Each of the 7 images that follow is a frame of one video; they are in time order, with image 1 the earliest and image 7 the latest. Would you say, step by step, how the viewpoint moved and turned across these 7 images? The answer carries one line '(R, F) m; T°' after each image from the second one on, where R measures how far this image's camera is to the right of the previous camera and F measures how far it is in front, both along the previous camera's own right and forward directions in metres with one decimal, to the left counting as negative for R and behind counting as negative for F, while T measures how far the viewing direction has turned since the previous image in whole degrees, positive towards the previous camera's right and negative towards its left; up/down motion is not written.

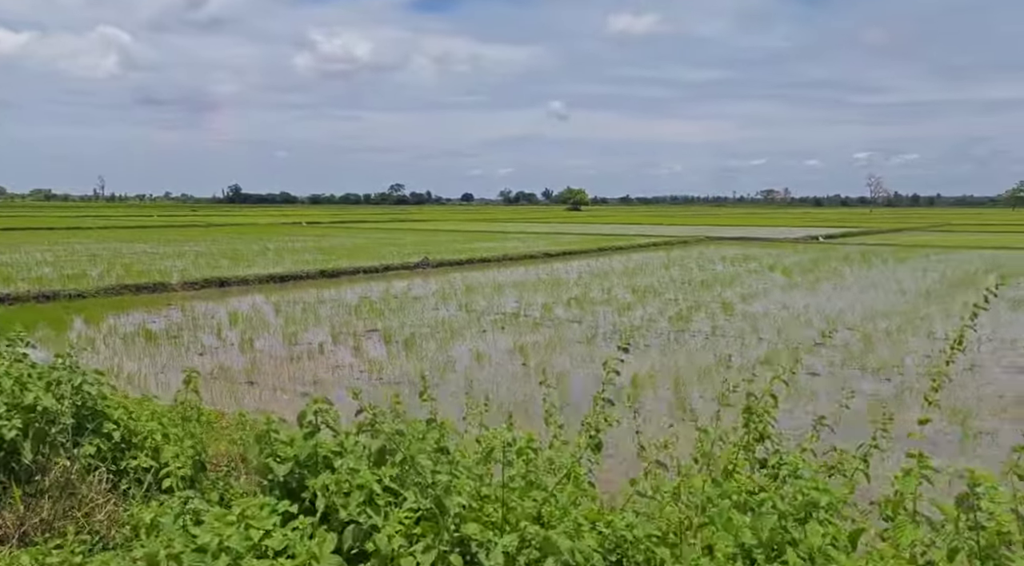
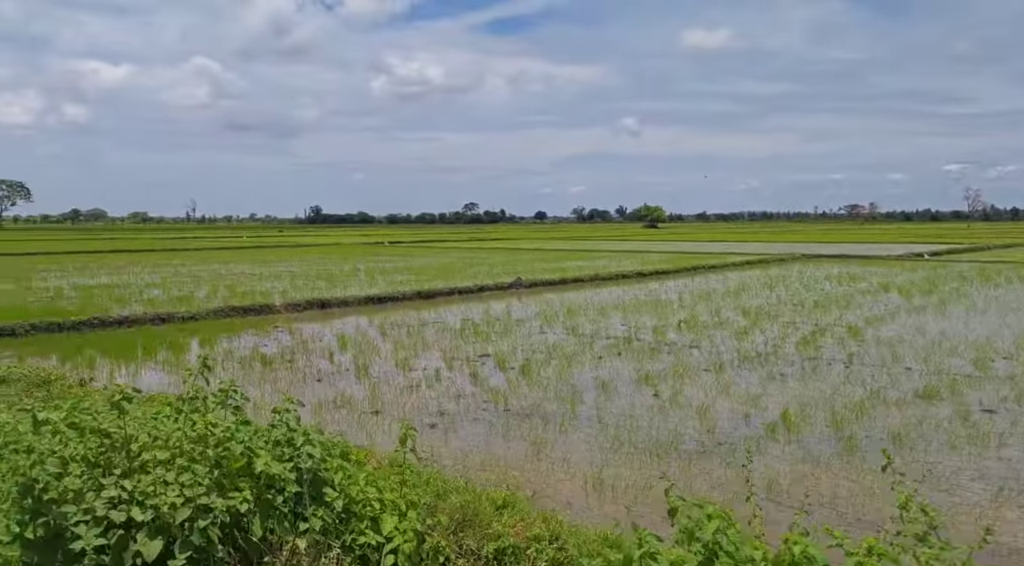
(-0.6, +0.3) m; -5°
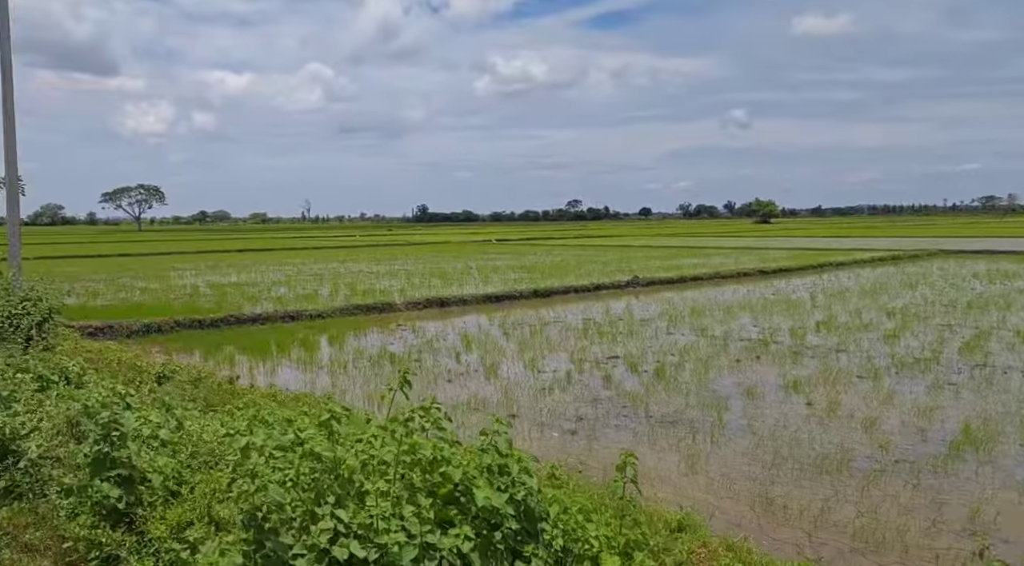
(-0.4, +0.4) m; -7°
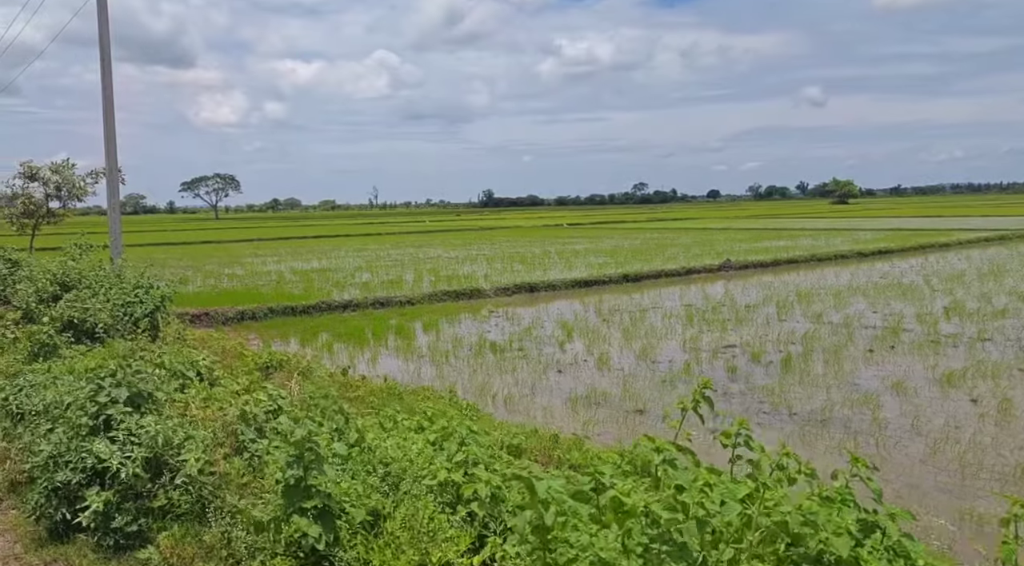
(-0.6, +0.6) m; -4°
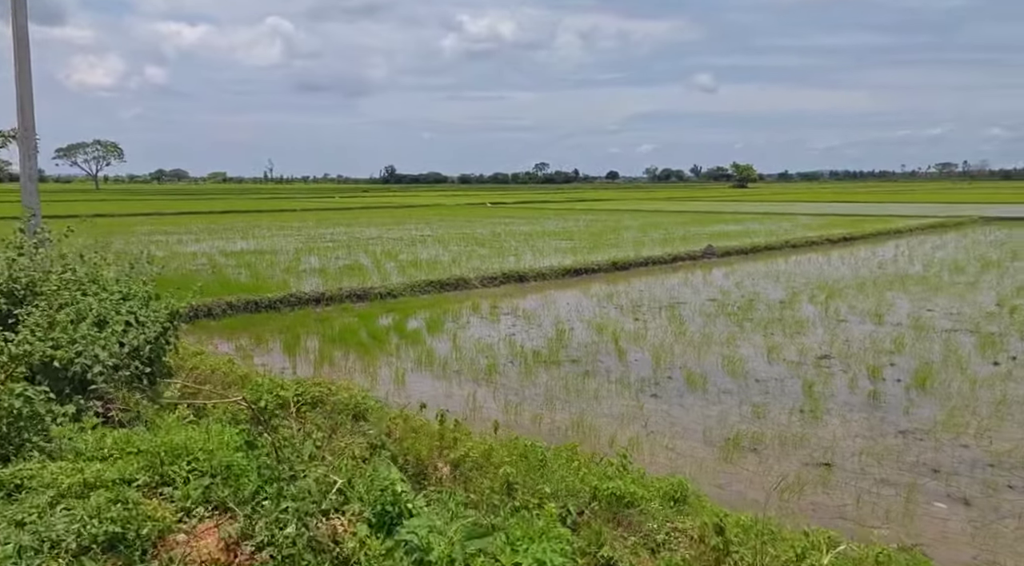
(-1.7, +2.3) m; +6°
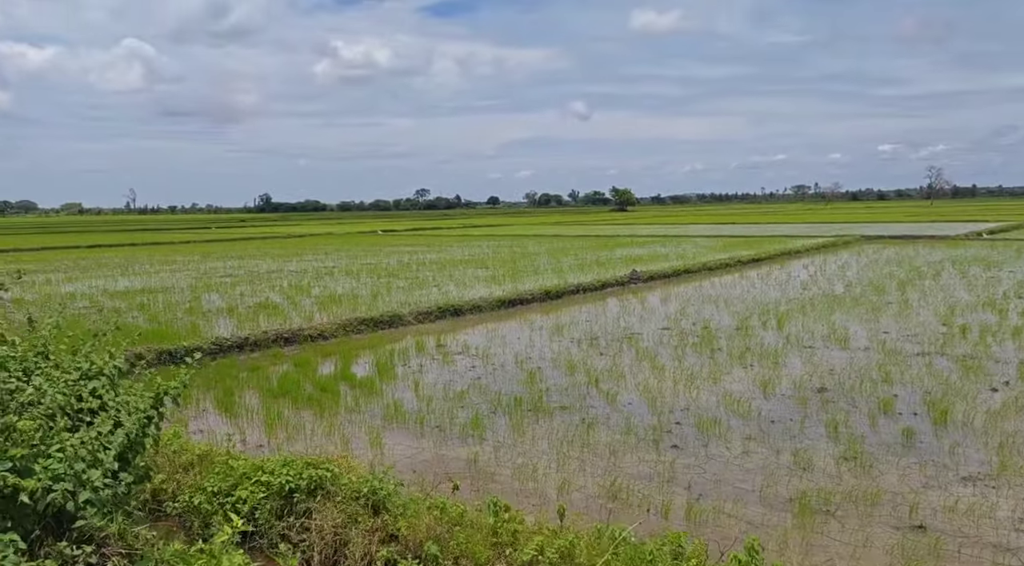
(-1.0, +1.1) m; +8°
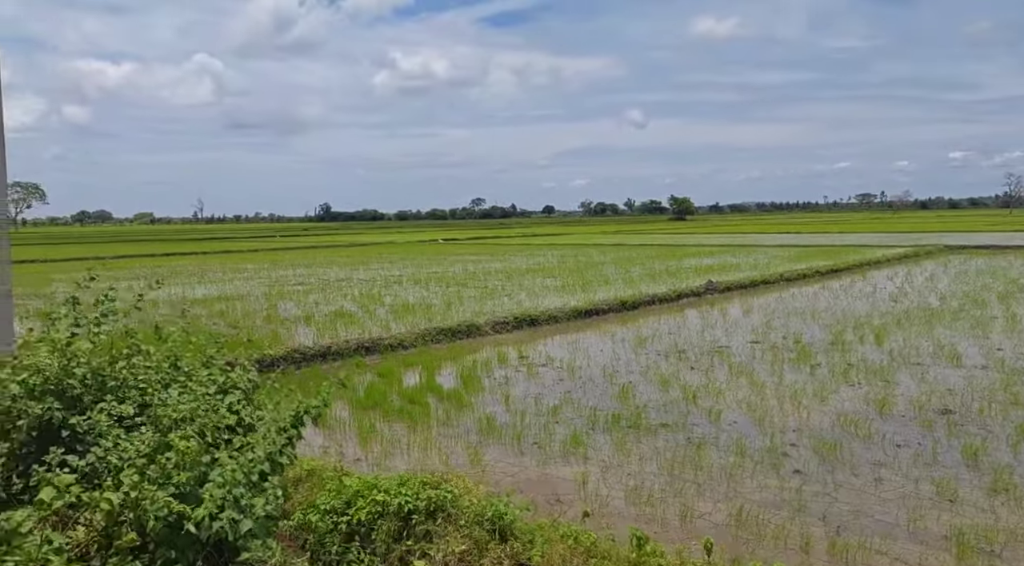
(-0.4, +0.4) m; -4°
